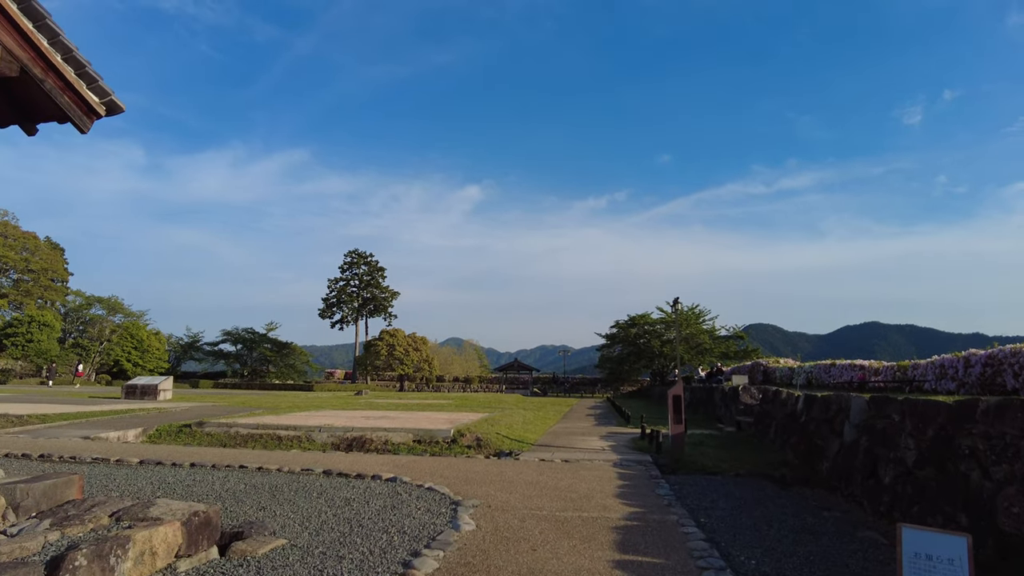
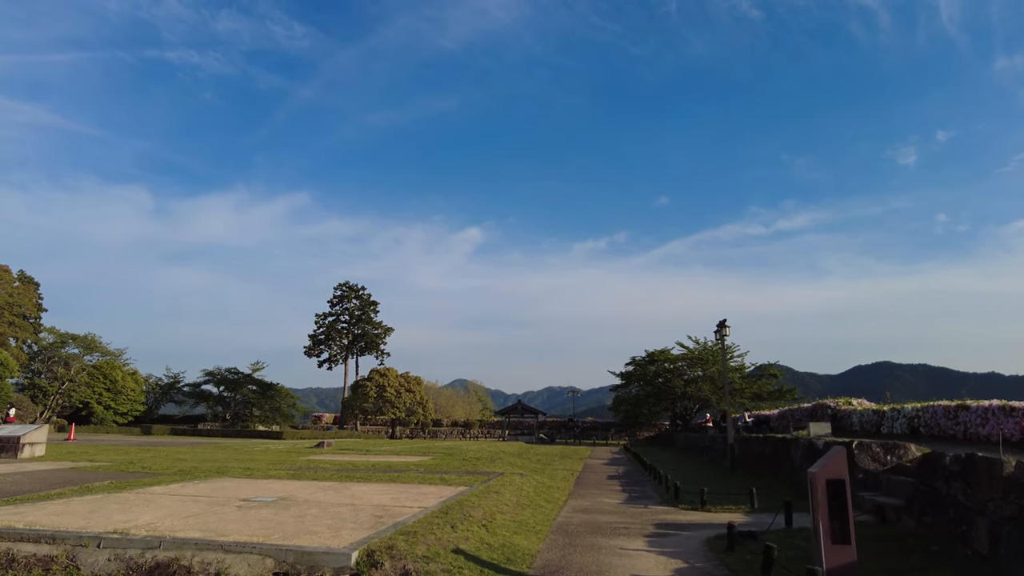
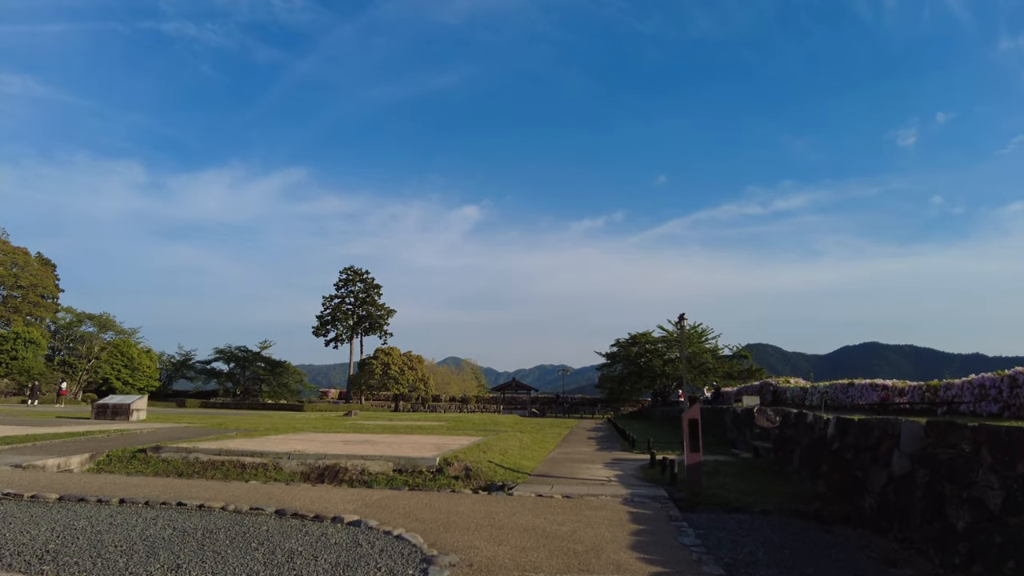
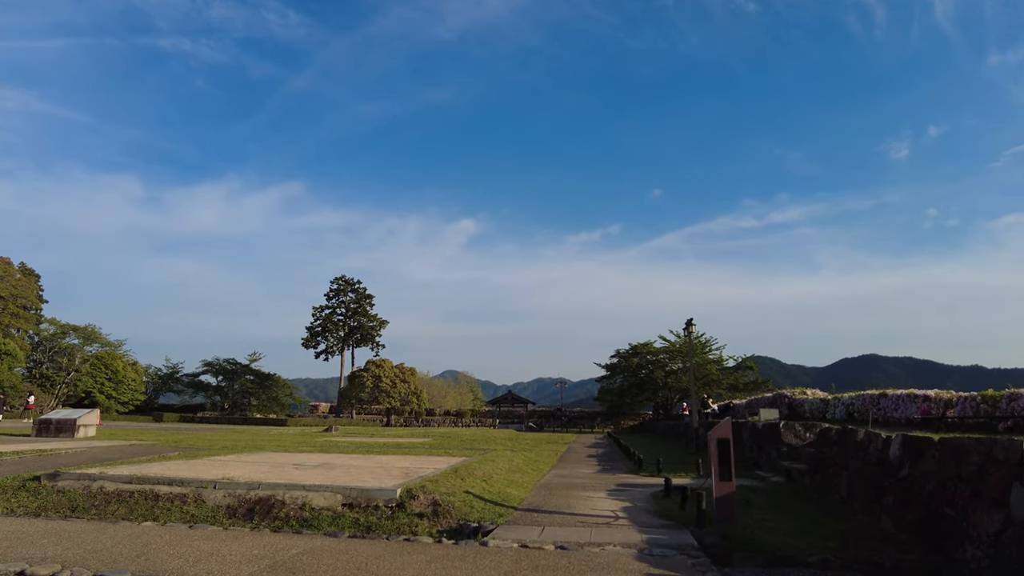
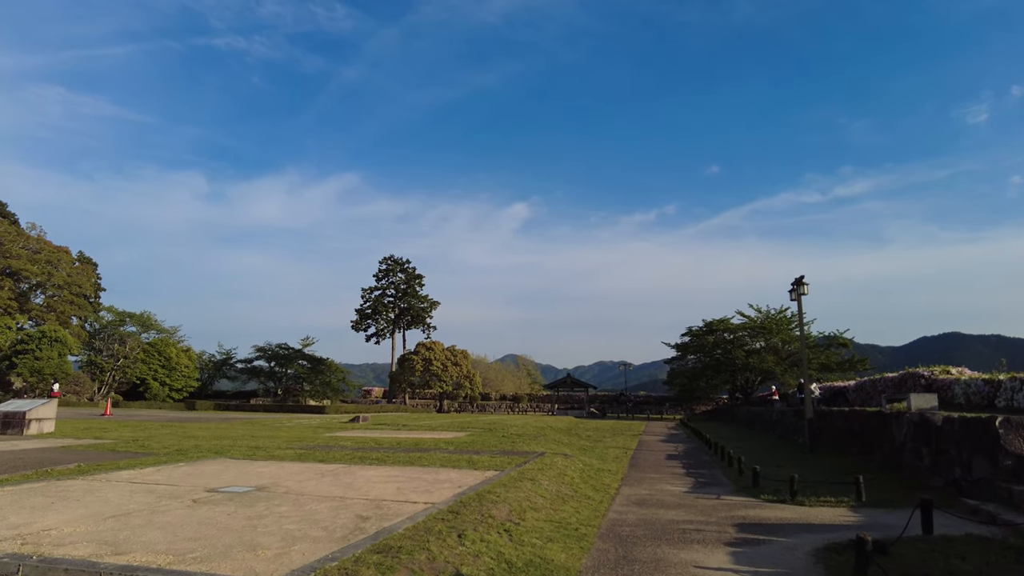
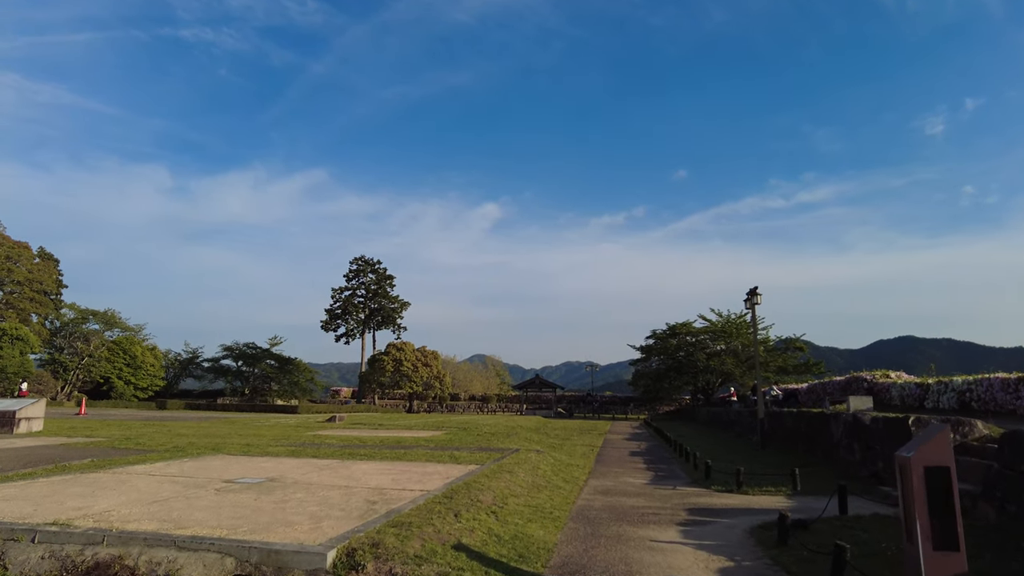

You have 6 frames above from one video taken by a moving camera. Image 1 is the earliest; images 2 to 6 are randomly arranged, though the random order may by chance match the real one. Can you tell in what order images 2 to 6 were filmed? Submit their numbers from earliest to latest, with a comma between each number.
3, 4, 2, 6, 5
